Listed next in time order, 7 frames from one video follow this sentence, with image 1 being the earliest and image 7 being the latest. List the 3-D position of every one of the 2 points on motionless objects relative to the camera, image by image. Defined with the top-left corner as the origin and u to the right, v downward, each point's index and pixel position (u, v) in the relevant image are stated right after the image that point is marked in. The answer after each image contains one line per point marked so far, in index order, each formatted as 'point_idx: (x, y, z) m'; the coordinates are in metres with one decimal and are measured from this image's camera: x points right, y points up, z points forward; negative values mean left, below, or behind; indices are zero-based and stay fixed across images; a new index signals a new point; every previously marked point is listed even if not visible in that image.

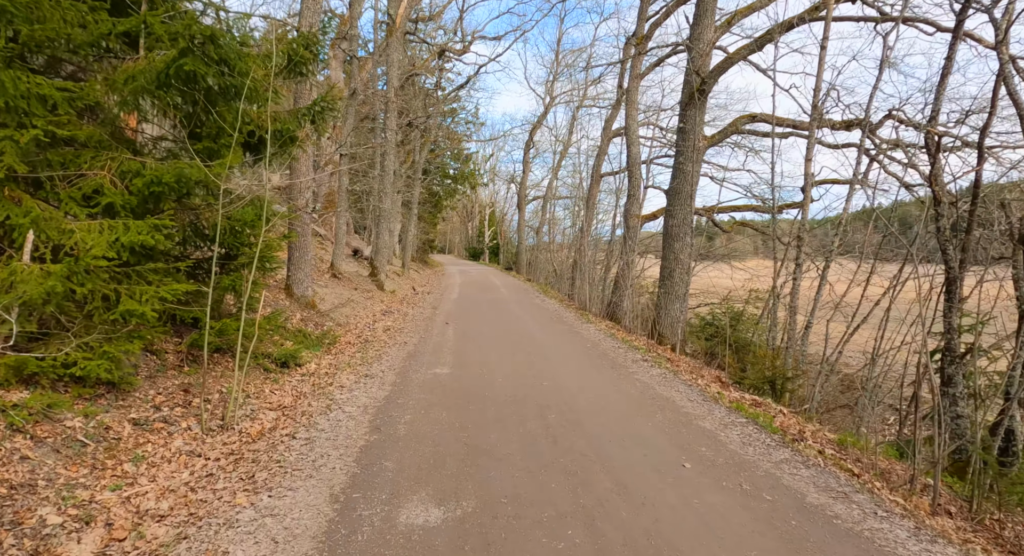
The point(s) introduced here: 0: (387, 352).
0: (-2.2, -1.3, +8.9) m
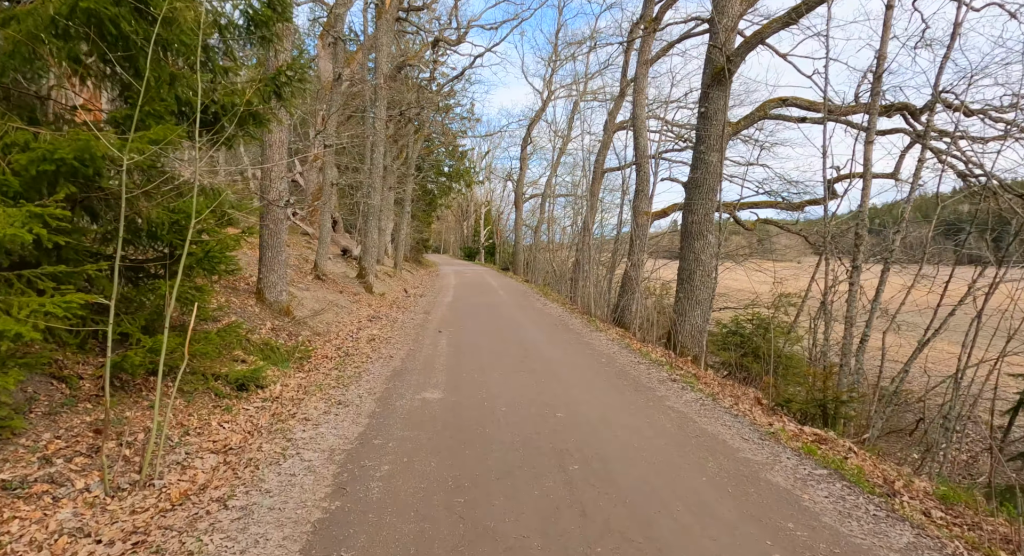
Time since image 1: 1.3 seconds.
0: (-2.2, -1.4, +7.6) m
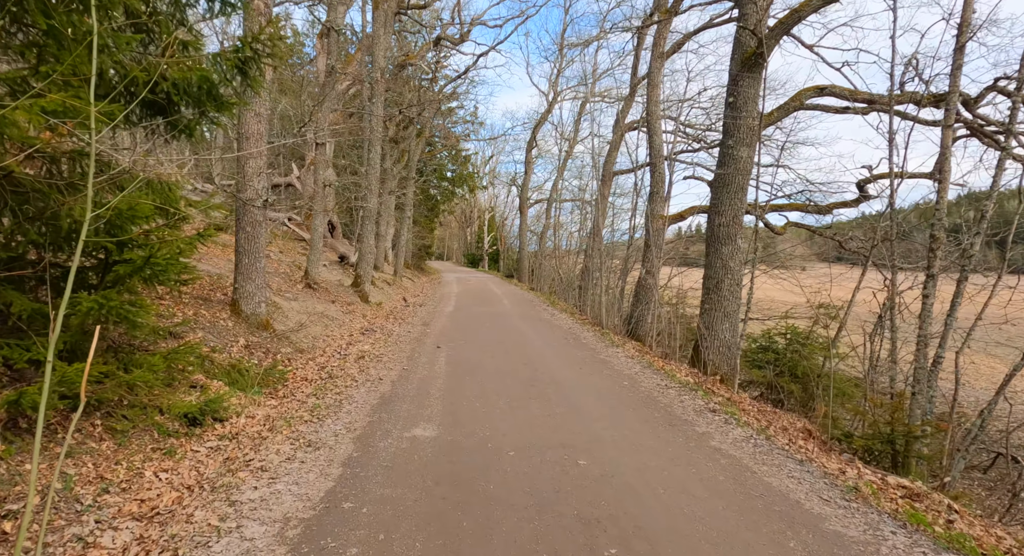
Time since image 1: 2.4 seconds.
0: (-2.1, -1.5, +6.5) m
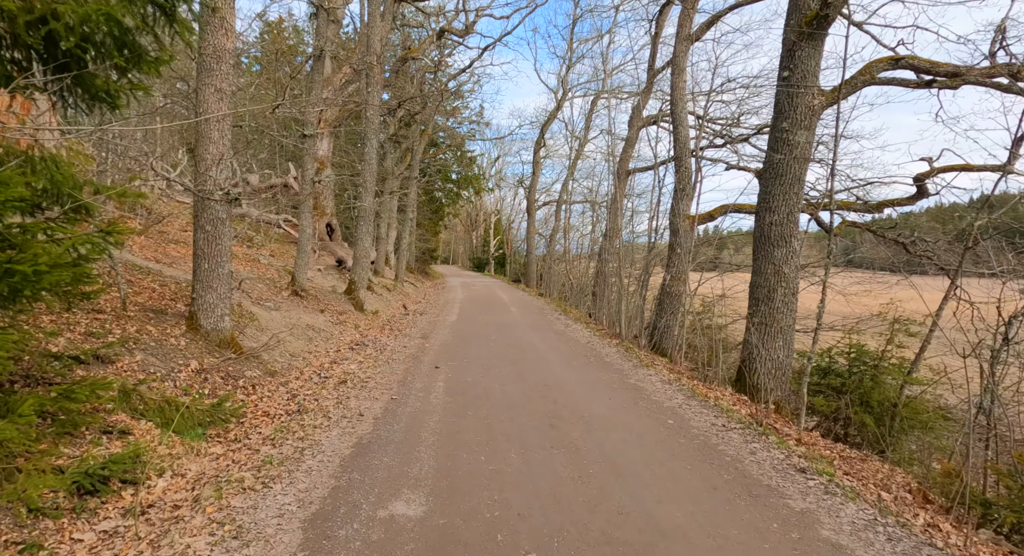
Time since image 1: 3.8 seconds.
0: (-1.9, -1.6, +5.0) m
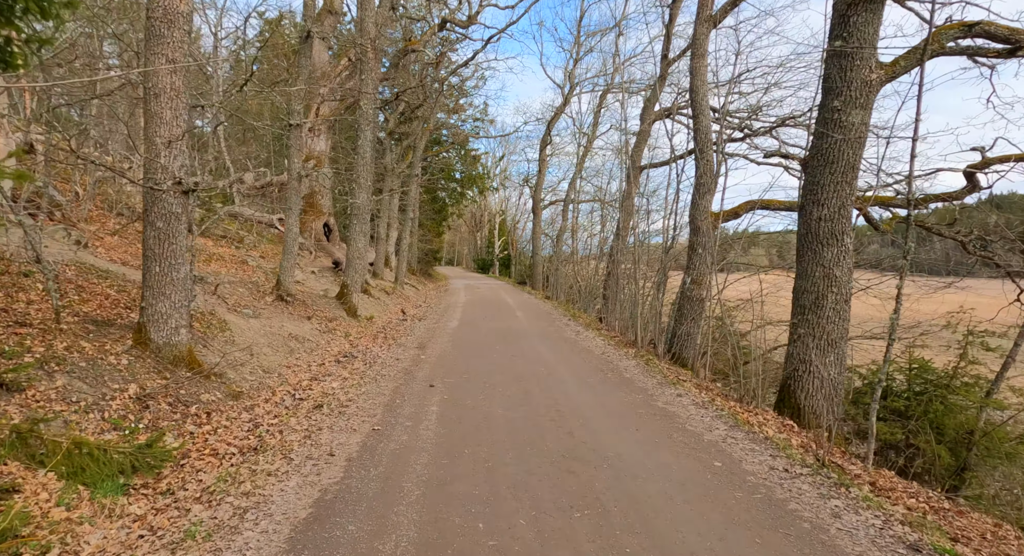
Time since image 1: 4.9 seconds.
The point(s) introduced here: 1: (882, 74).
0: (-1.9, -1.7, +3.9) m
1: (+4.9, +2.7, +6.6) m
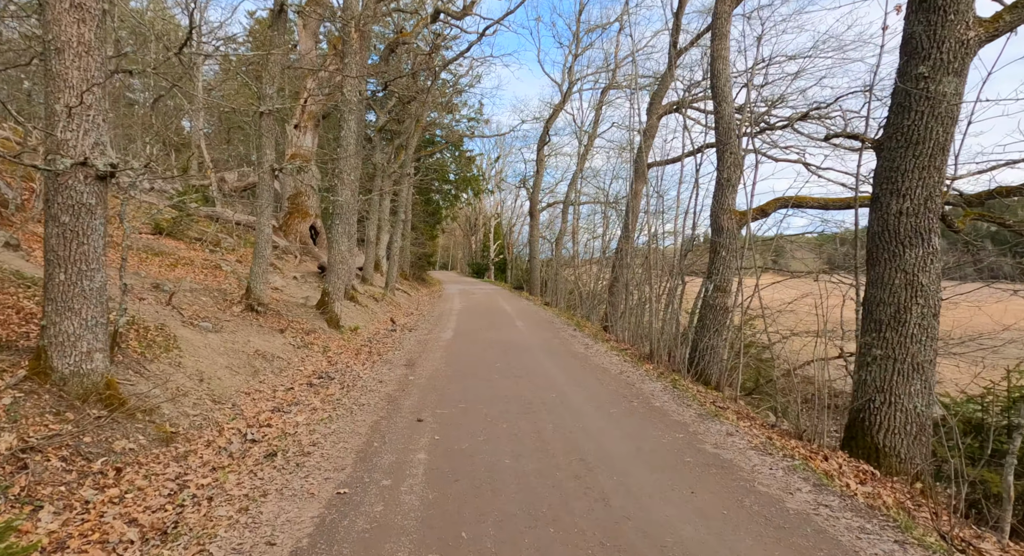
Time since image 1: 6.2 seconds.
0: (-1.7, -1.8, +2.5) m
1: (+5.0, +2.6, +5.3) m
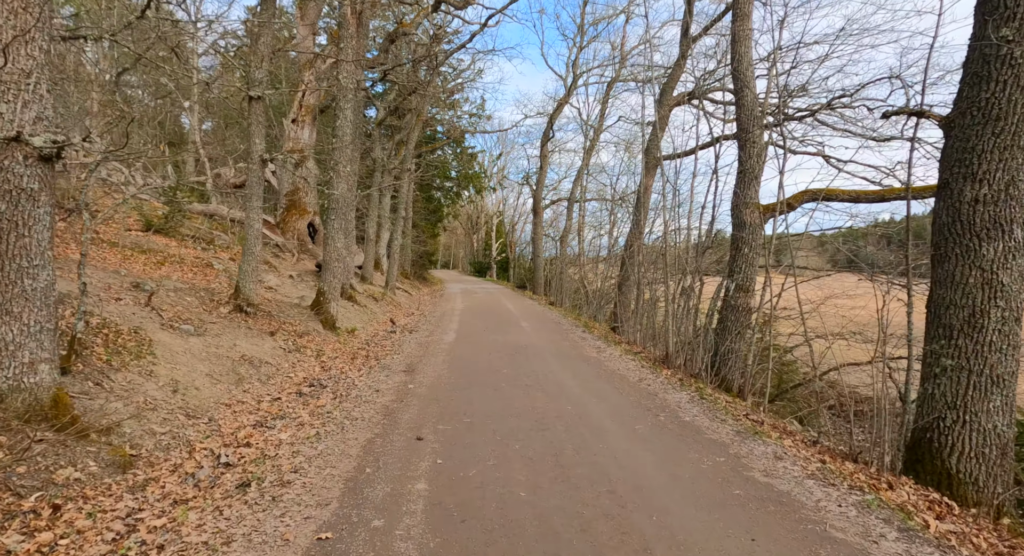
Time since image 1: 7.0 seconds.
0: (-1.6, -1.8, +1.8) m
1: (+5.2, +2.6, +4.5) m
